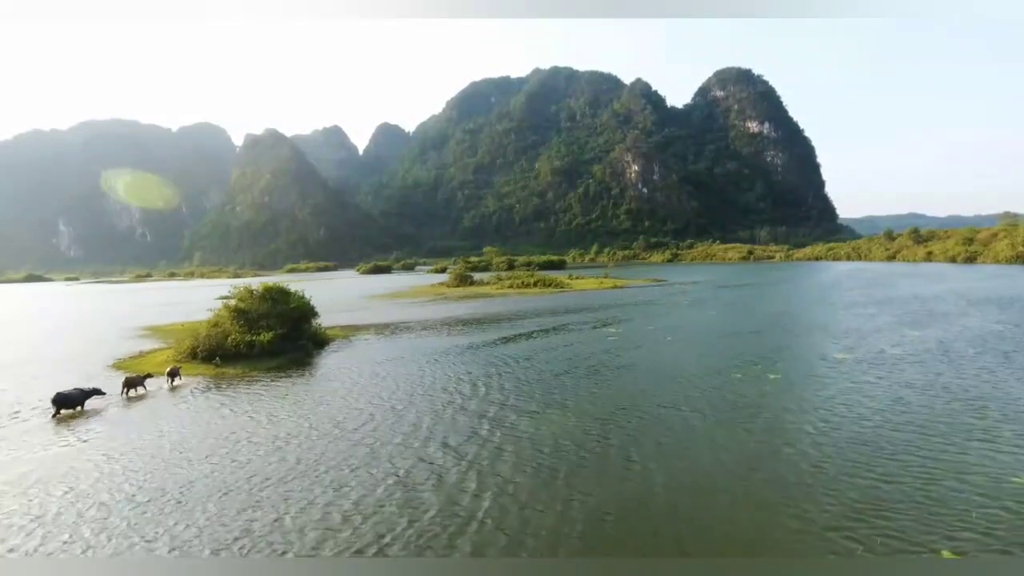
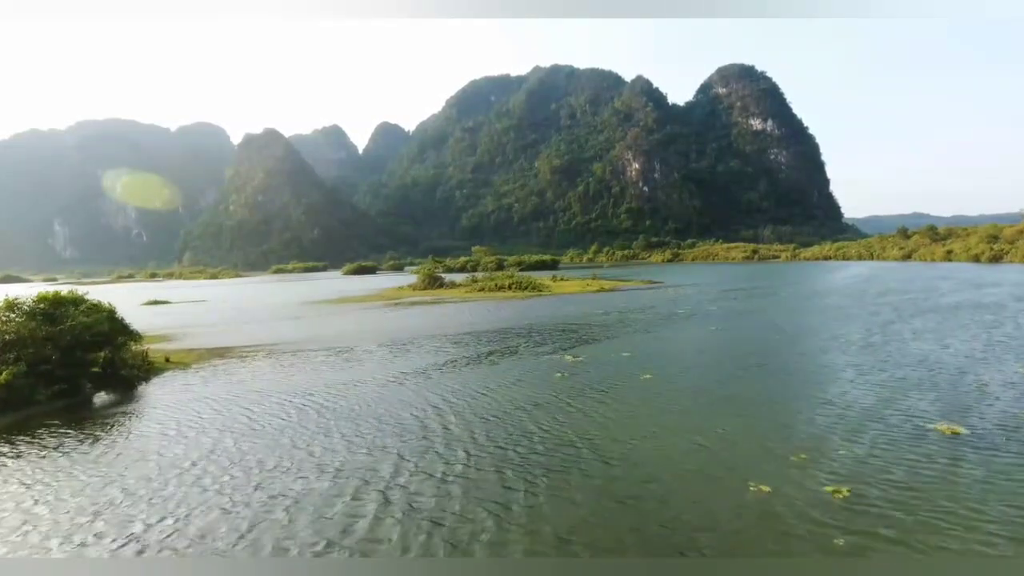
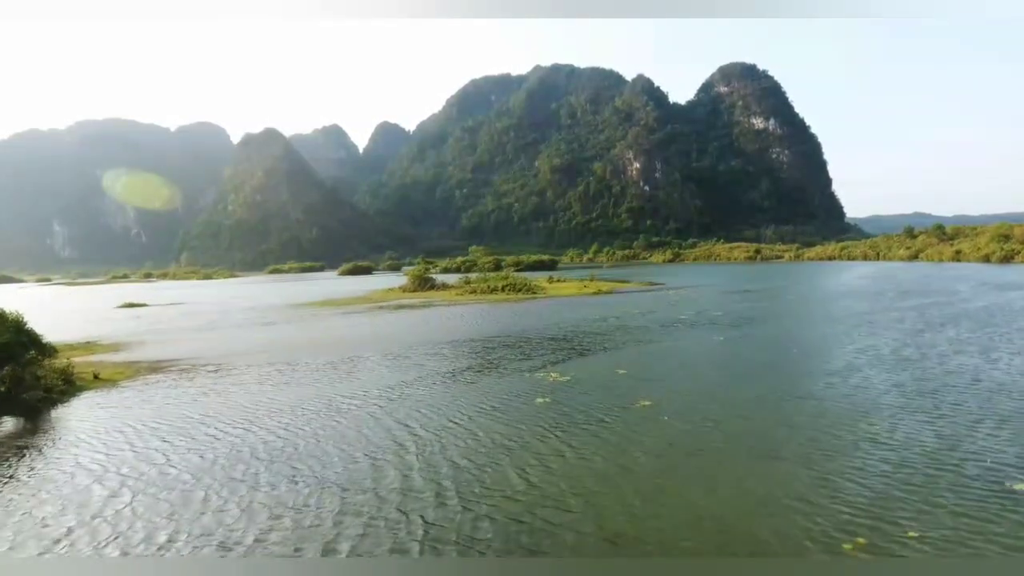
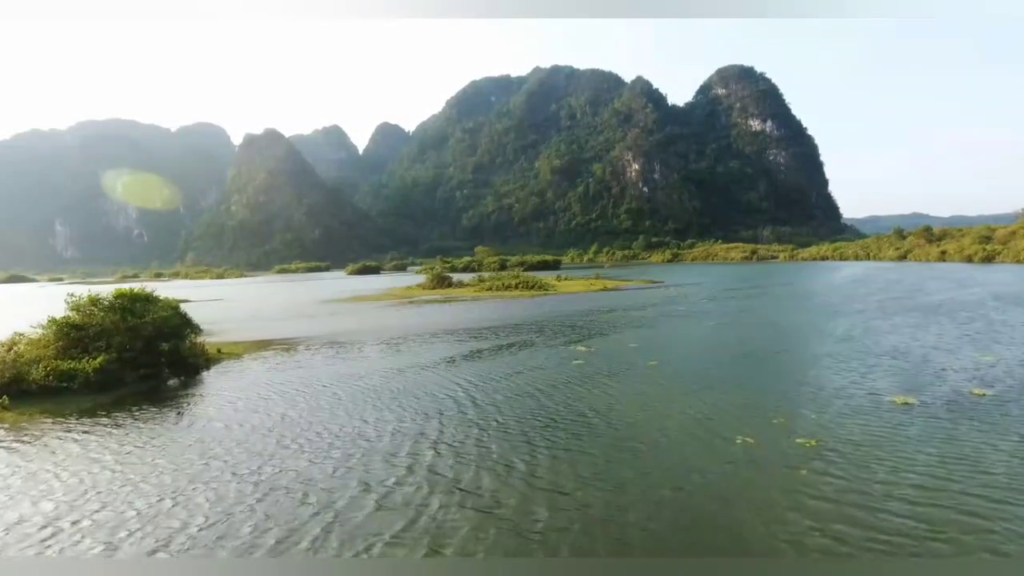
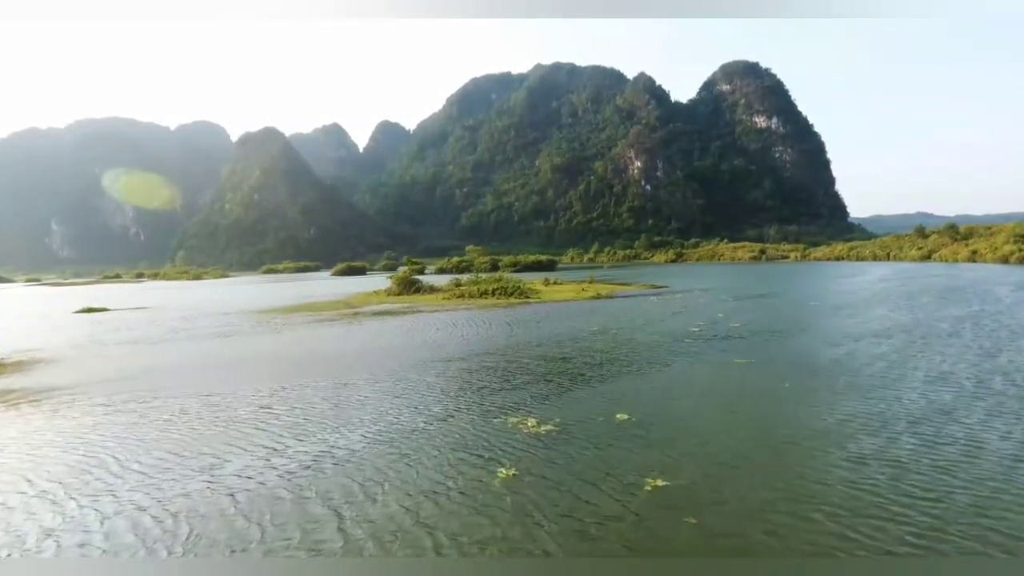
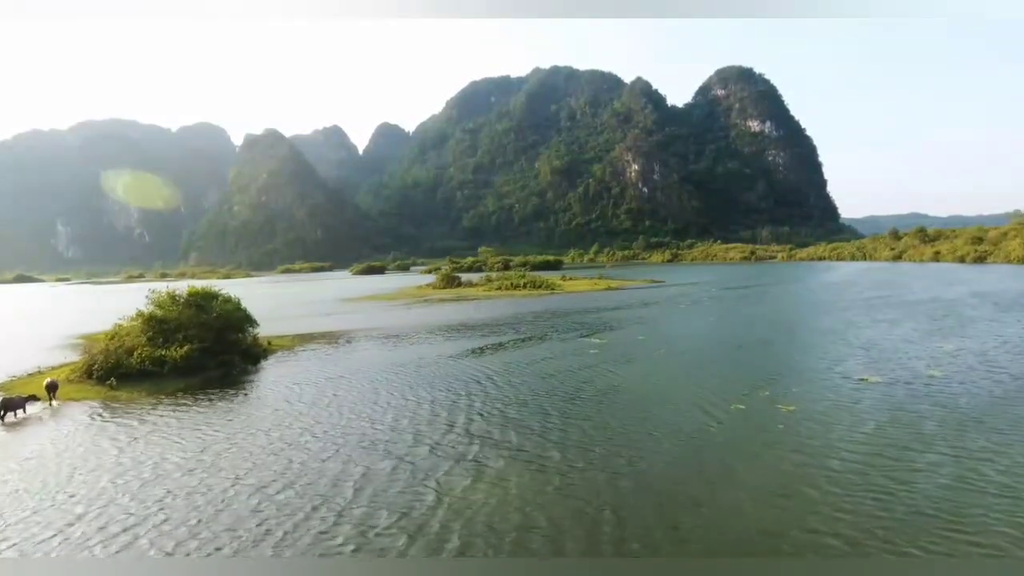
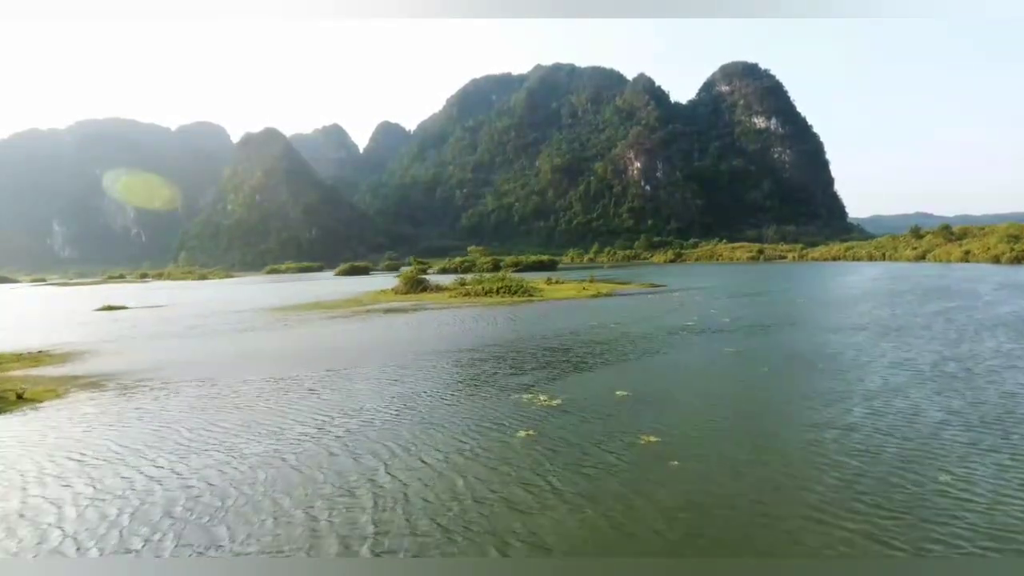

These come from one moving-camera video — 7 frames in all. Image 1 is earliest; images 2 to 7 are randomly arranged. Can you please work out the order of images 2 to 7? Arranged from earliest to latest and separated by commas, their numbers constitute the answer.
6, 4, 2, 3, 7, 5
